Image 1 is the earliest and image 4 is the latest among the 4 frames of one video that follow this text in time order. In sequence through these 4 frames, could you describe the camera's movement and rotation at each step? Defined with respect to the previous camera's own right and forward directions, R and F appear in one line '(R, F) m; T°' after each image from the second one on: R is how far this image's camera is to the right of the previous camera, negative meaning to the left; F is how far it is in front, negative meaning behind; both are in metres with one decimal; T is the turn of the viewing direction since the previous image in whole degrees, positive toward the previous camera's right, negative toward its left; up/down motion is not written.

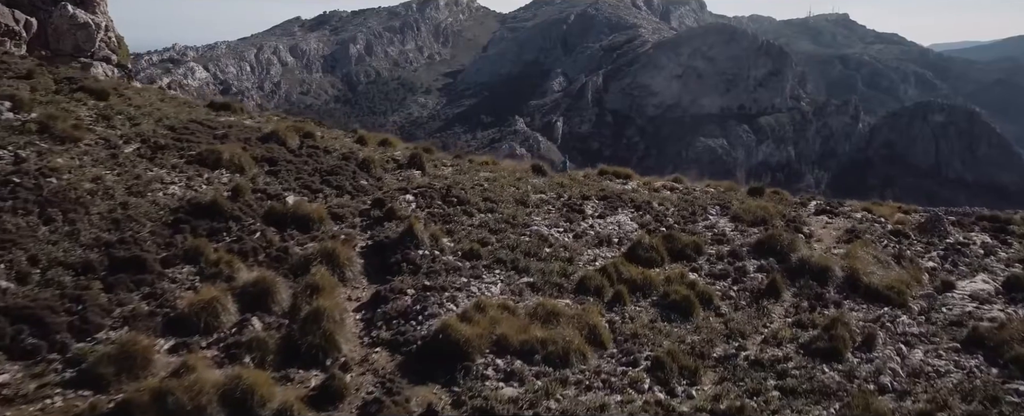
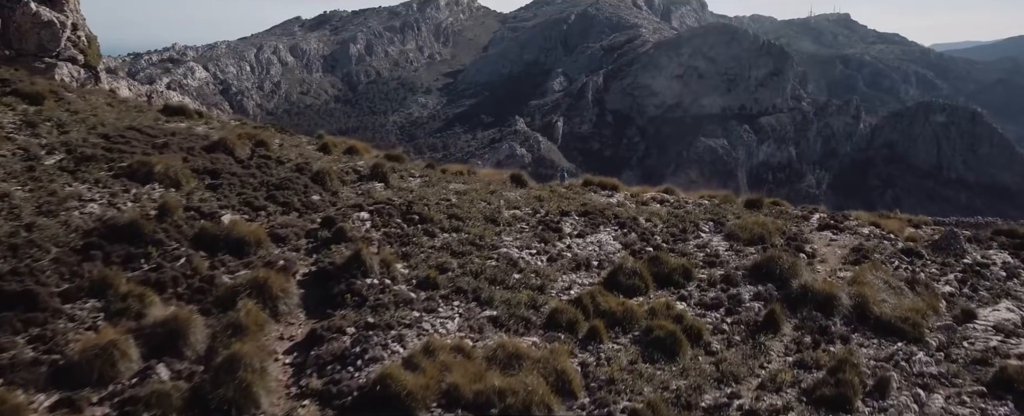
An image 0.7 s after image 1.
(+0.5, +1.3) m; 0°
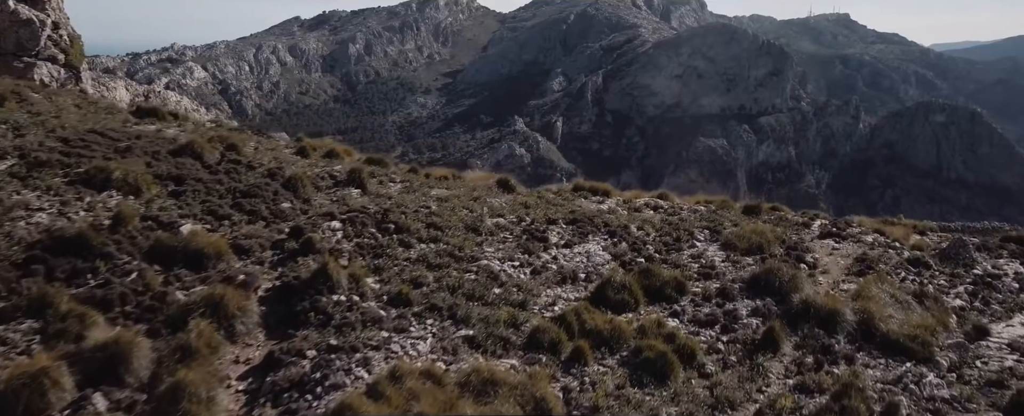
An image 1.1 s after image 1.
(+0.3, +0.7) m; 0°
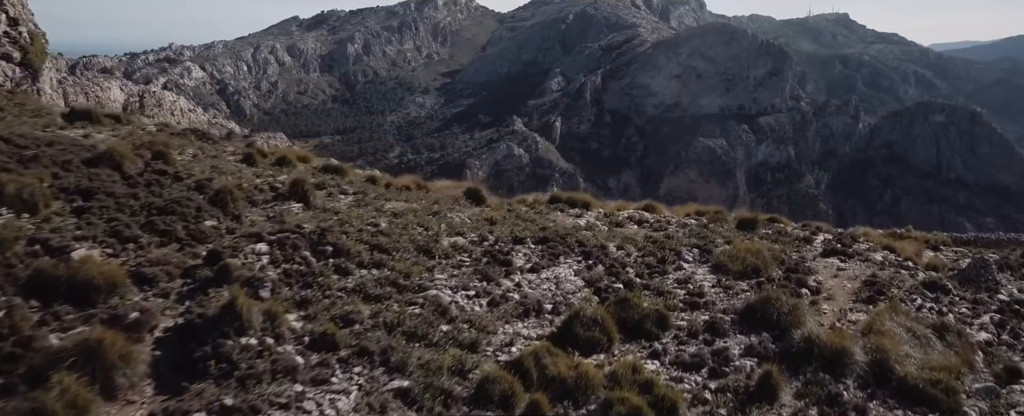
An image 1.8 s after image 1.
(+0.6, +1.4) m; 0°
